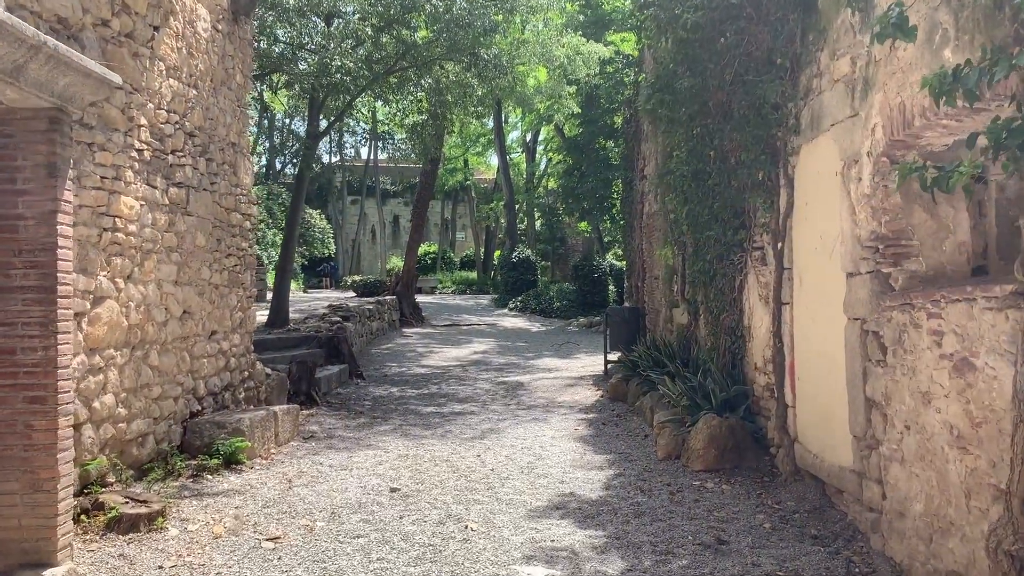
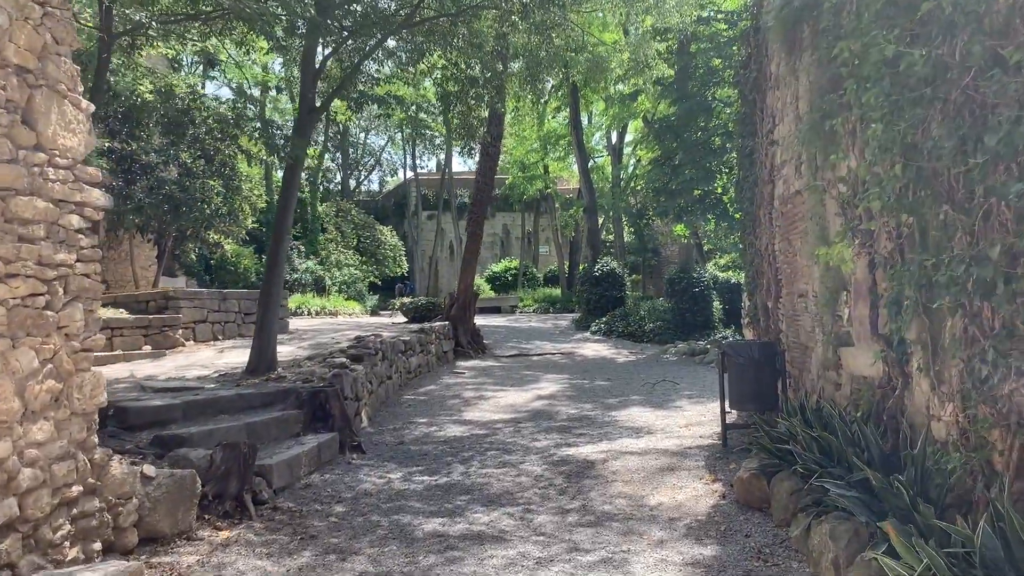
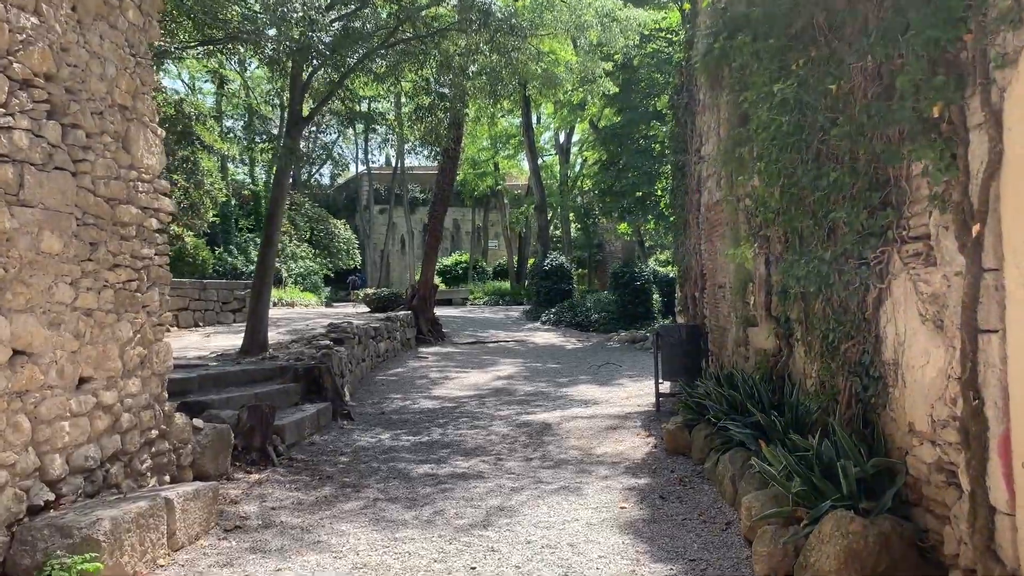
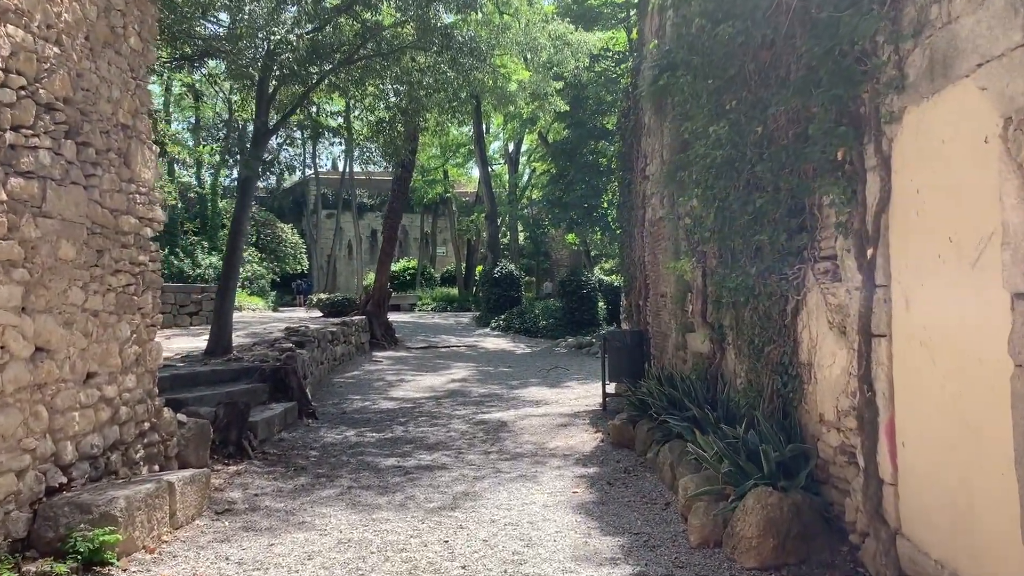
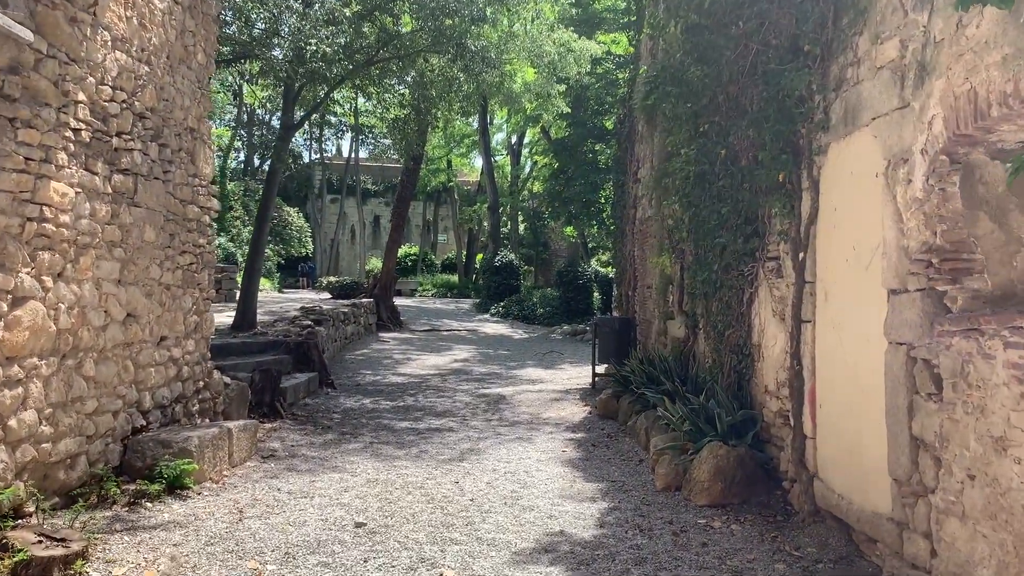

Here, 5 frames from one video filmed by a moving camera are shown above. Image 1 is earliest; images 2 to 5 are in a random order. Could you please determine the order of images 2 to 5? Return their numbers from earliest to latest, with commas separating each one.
5, 4, 3, 2
